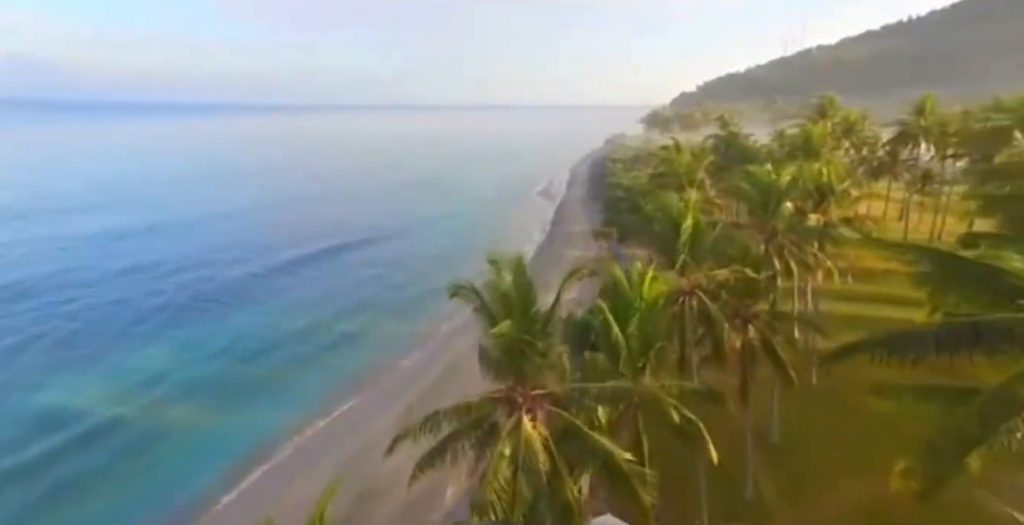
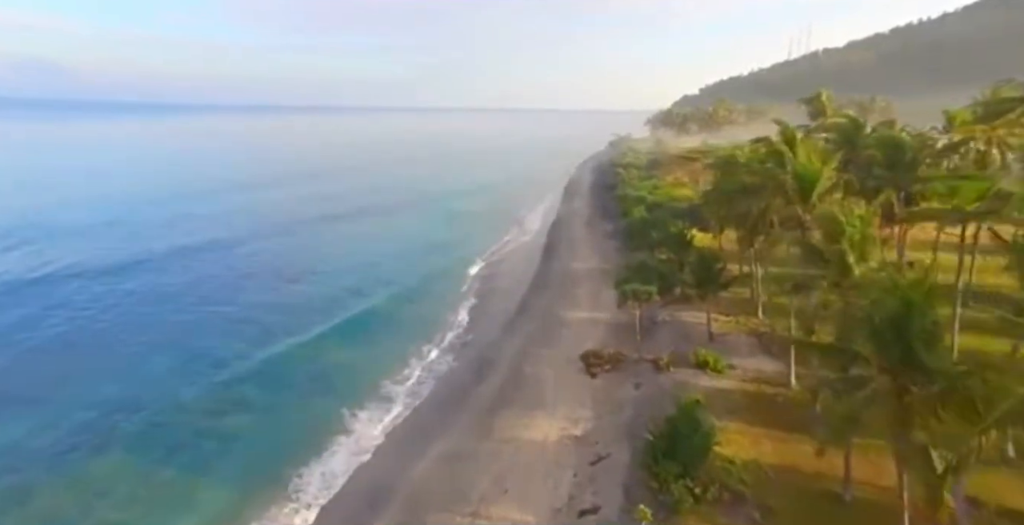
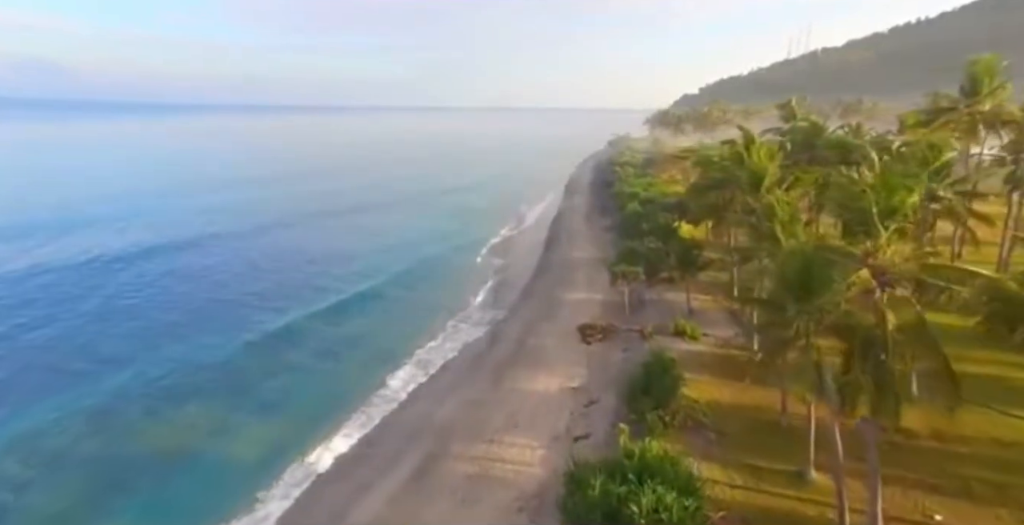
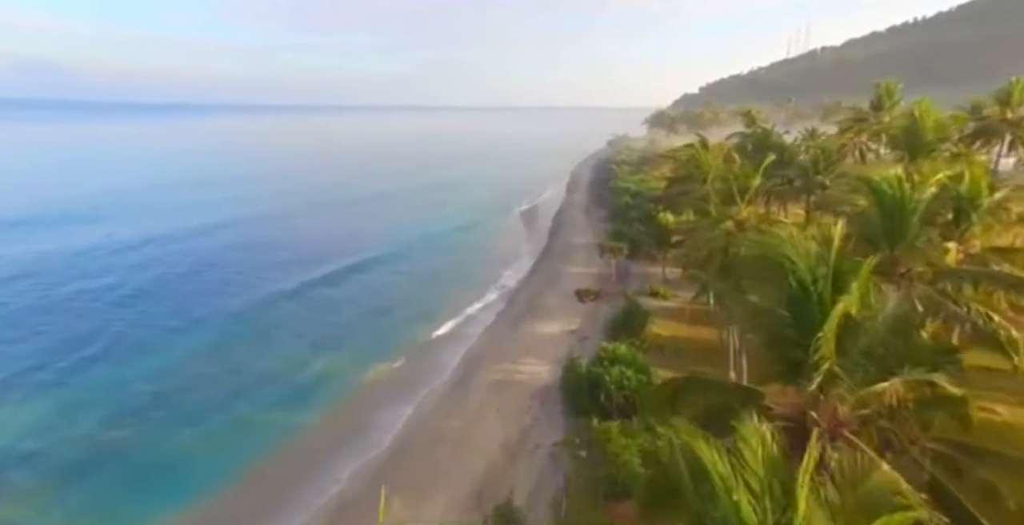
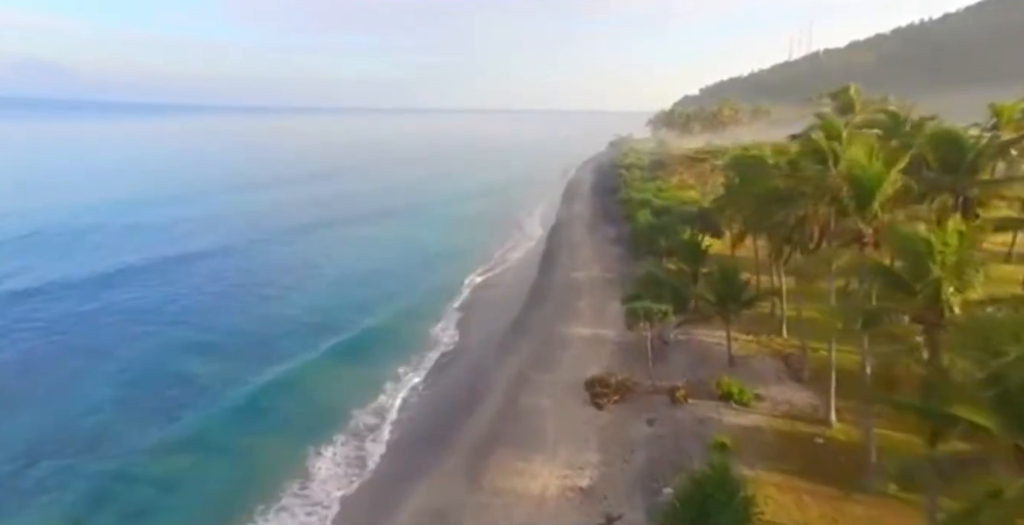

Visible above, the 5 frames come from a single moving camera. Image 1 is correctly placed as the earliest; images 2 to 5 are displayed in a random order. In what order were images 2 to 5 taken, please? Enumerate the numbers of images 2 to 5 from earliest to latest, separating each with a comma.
4, 3, 2, 5
